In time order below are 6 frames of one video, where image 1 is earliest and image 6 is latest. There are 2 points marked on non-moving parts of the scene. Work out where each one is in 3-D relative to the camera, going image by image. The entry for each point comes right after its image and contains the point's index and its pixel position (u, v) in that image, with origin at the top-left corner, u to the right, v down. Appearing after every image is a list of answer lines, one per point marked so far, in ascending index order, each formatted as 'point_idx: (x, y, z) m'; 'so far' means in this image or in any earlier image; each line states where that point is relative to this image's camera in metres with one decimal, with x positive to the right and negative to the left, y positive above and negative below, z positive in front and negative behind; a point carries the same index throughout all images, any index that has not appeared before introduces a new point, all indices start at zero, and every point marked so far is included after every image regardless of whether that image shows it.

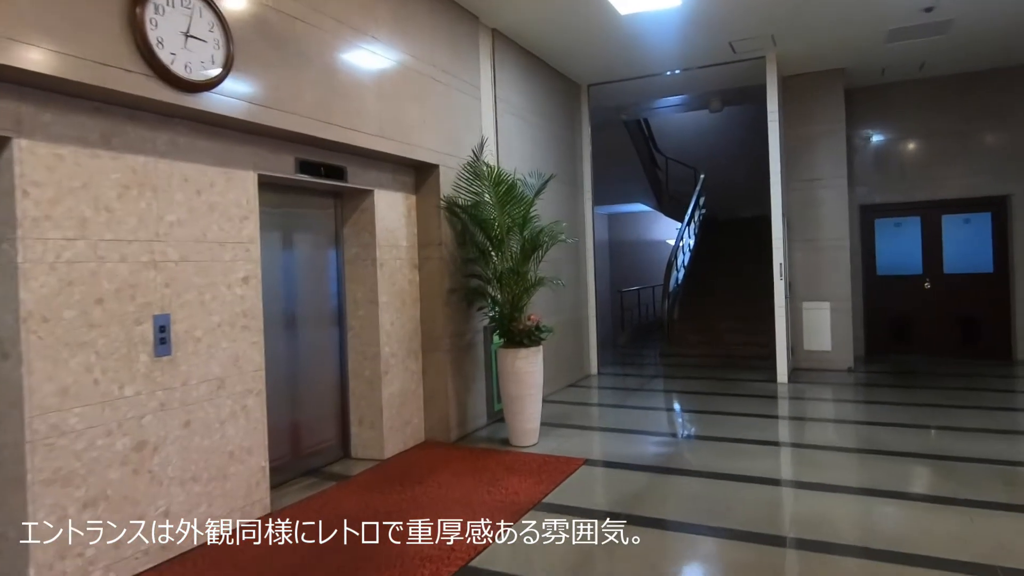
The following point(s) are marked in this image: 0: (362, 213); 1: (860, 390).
0: (-1.5, +0.7, +4.5) m
1: (+5.3, -1.6, +6.8) m
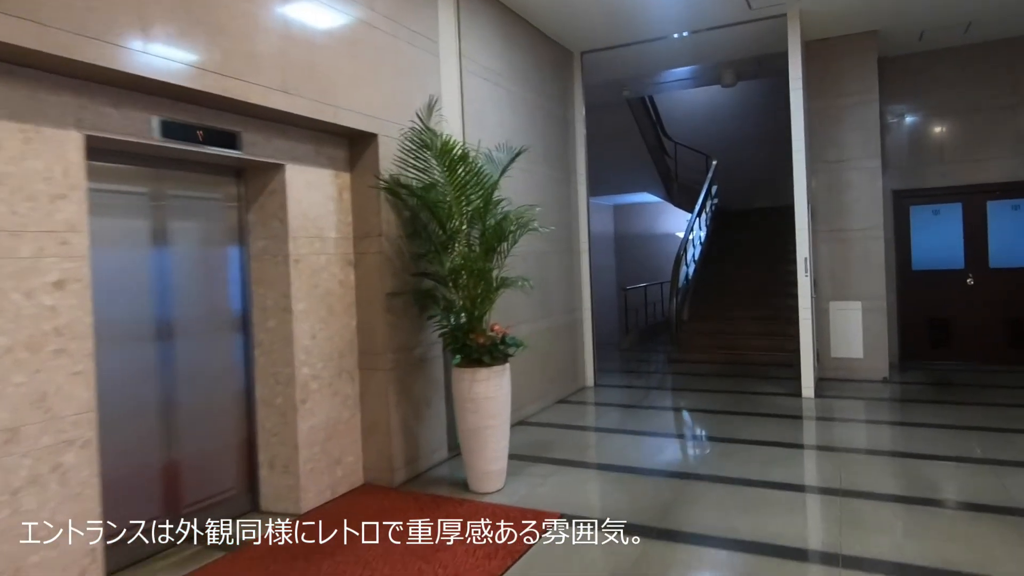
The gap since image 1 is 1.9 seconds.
0: (-1.9, +0.7, +3.4) m
1: (+5.0, -1.6, +5.7) m
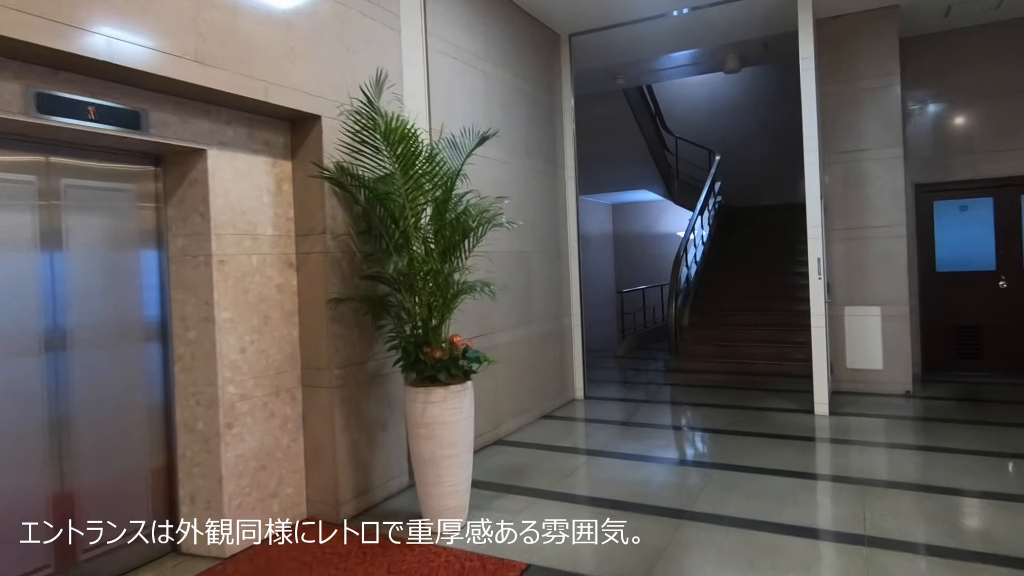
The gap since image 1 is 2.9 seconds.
0: (-2.1, +0.7, +3.0) m
1: (+4.7, -1.6, +5.1) m
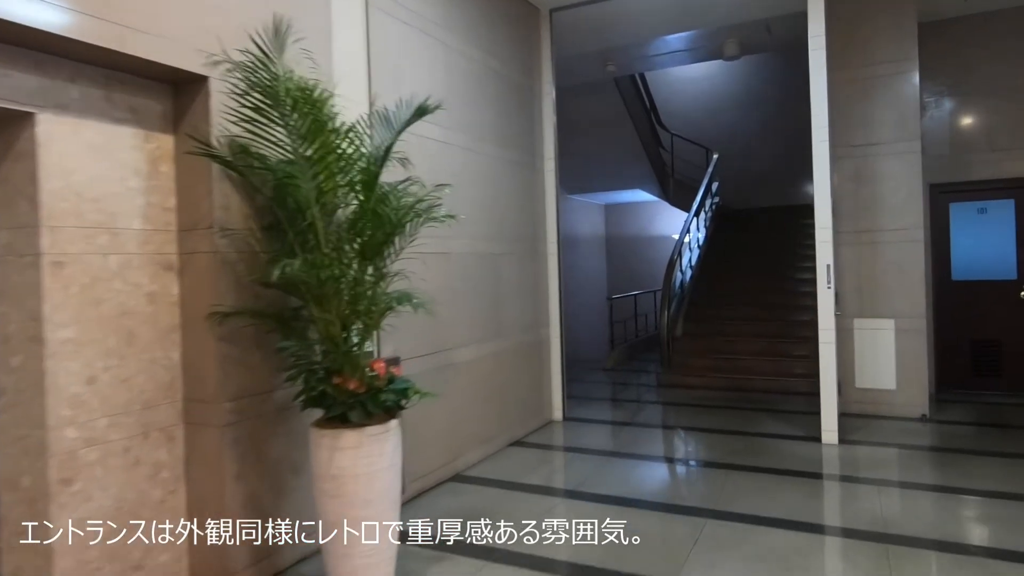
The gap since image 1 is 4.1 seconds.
0: (-2.5, +0.6, +2.2) m
1: (+4.4, -1.7, +4.4) m
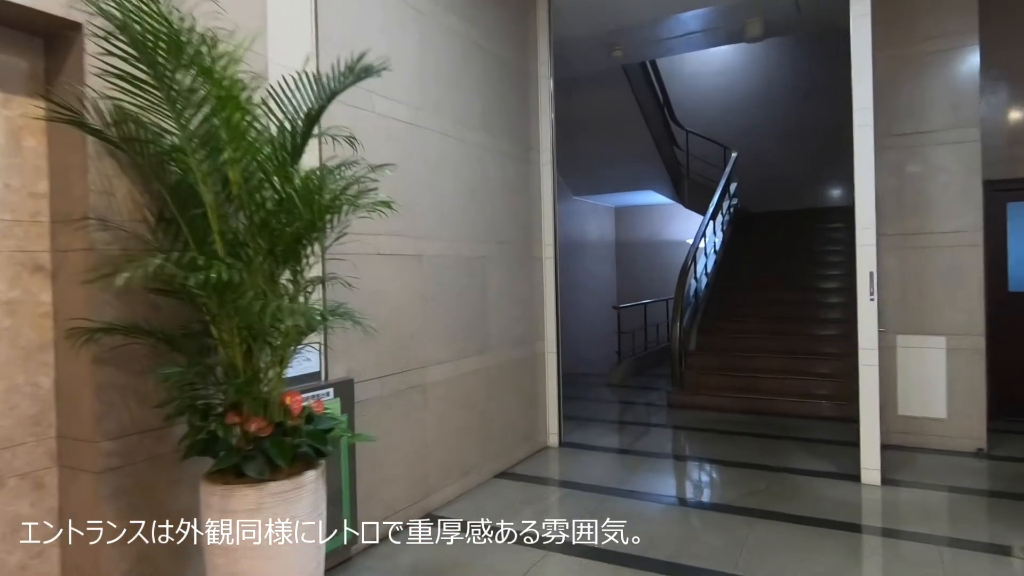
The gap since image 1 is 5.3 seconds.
0: (-2.6, +0.6, +1.7) m
1: (+4.2, -1.8, +3.7) m
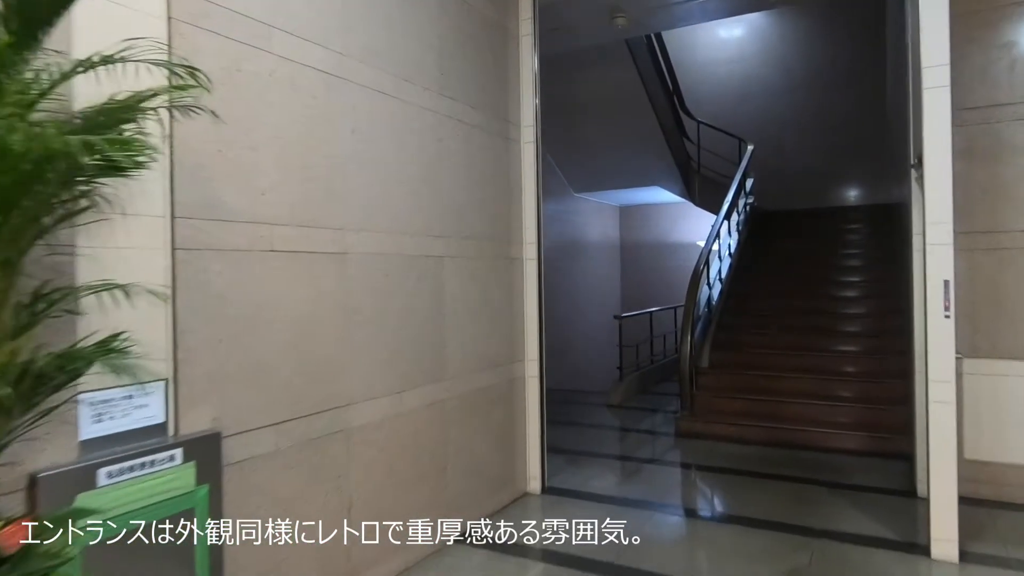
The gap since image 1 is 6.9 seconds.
0: (-2.9, +0.6, +0.8) m
1: (+3.9, -1.9, +2.7) m
